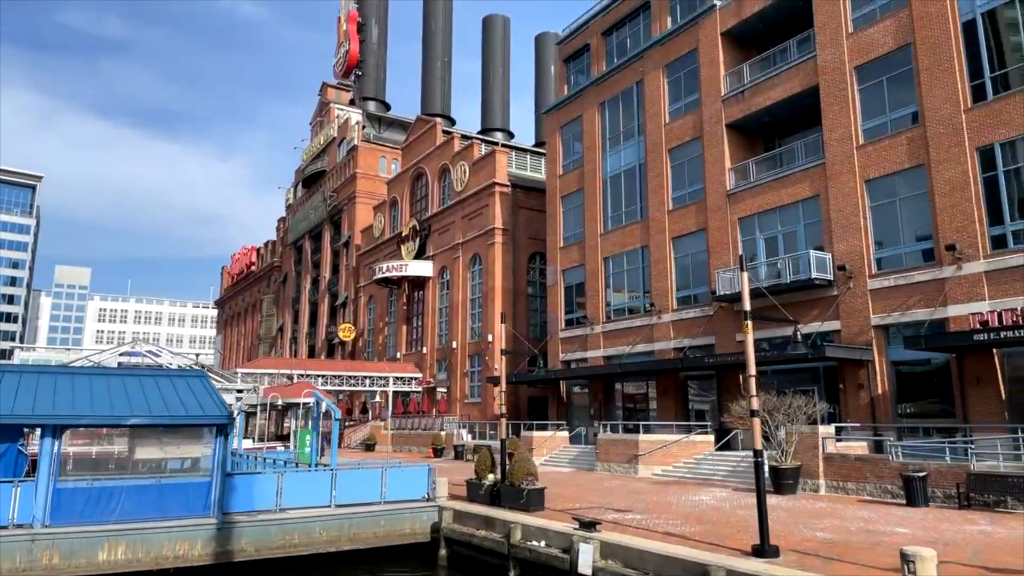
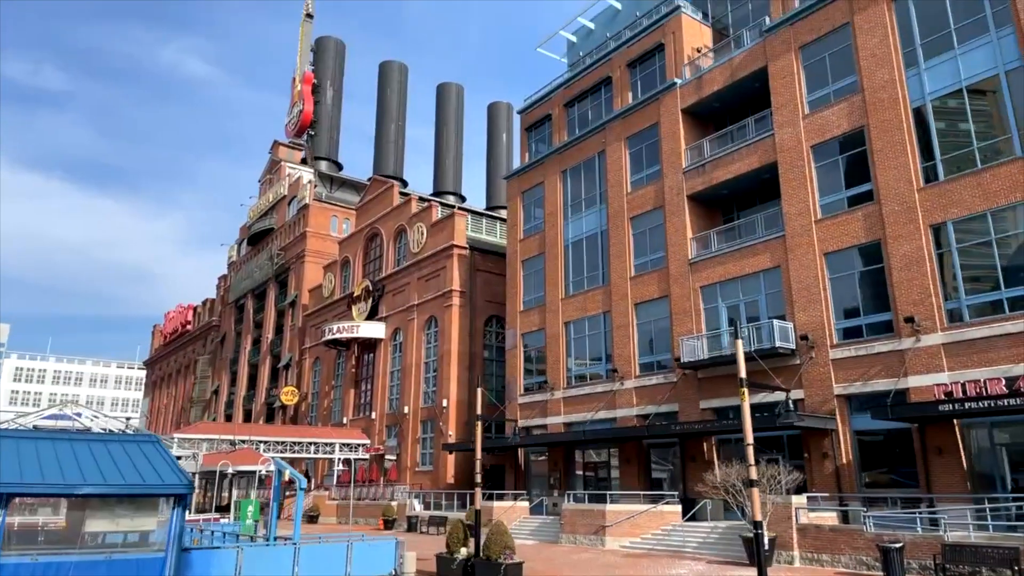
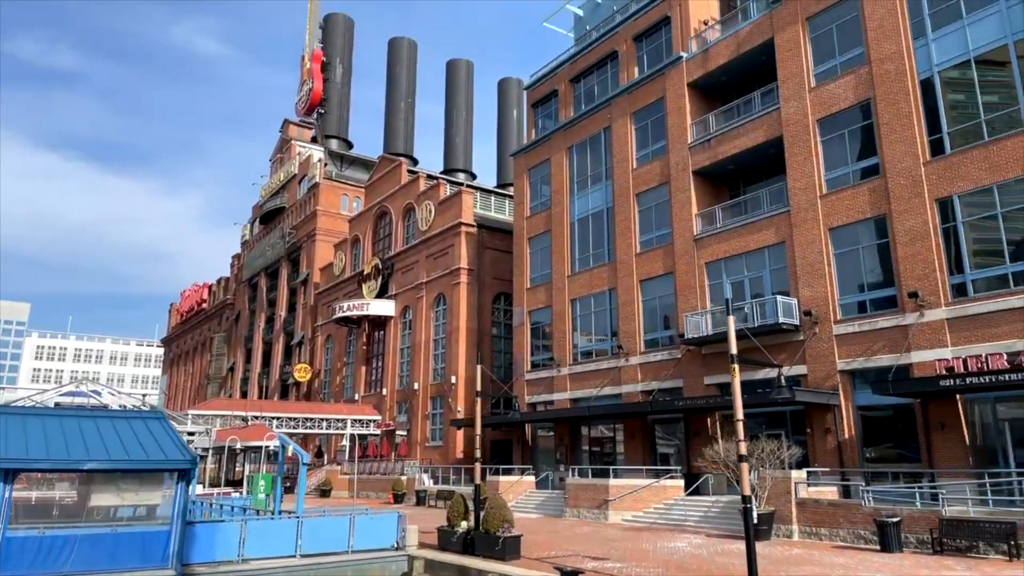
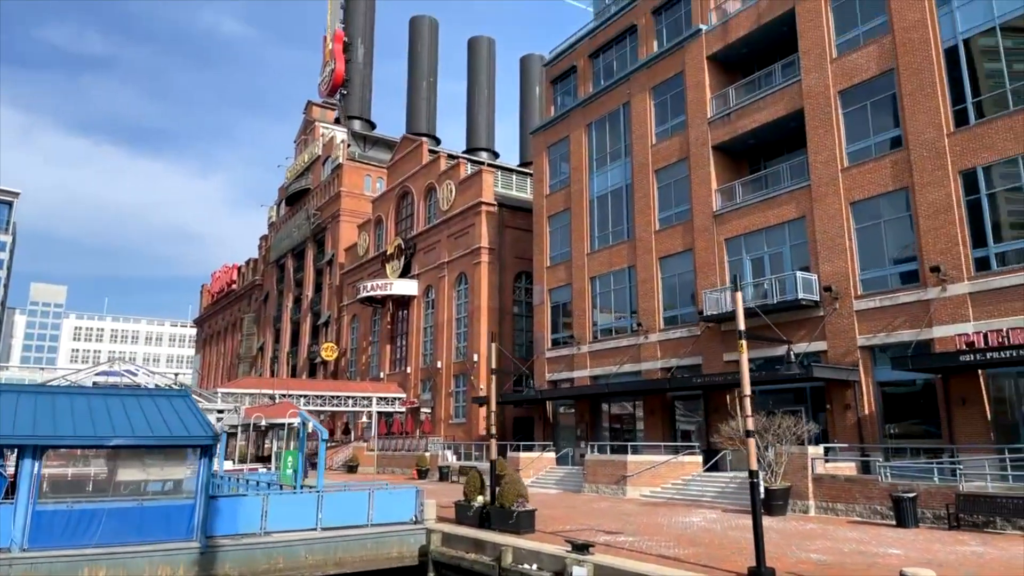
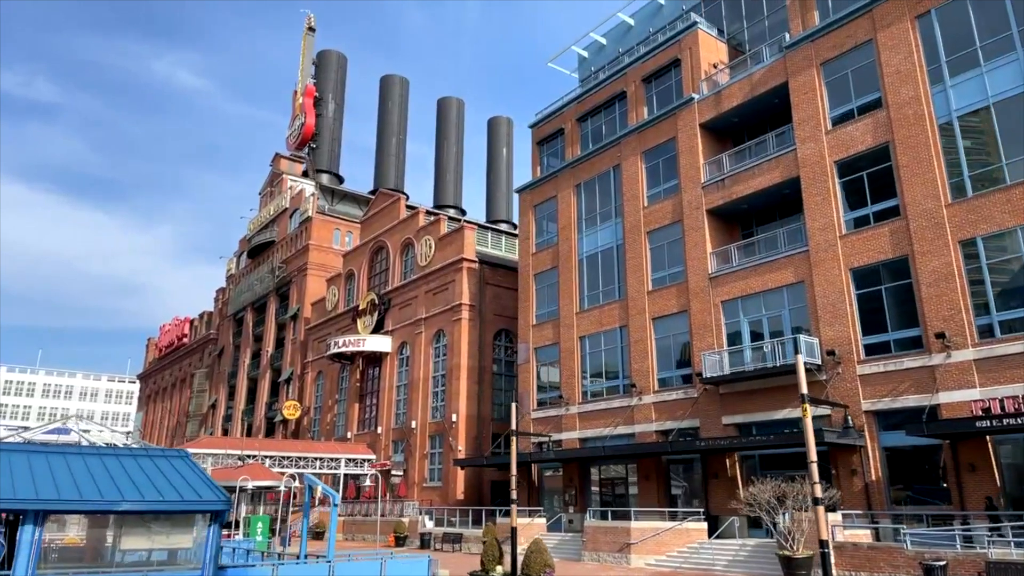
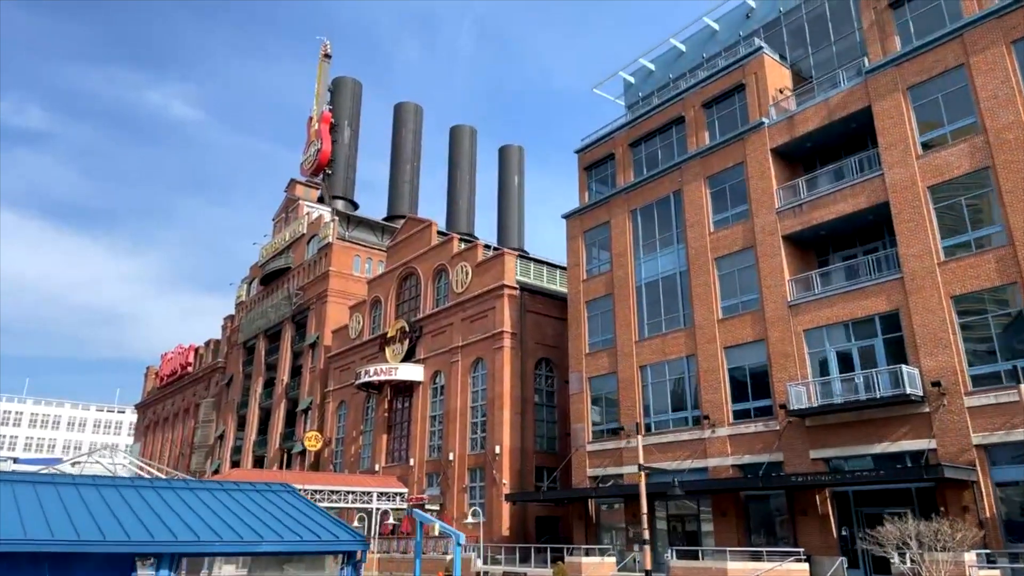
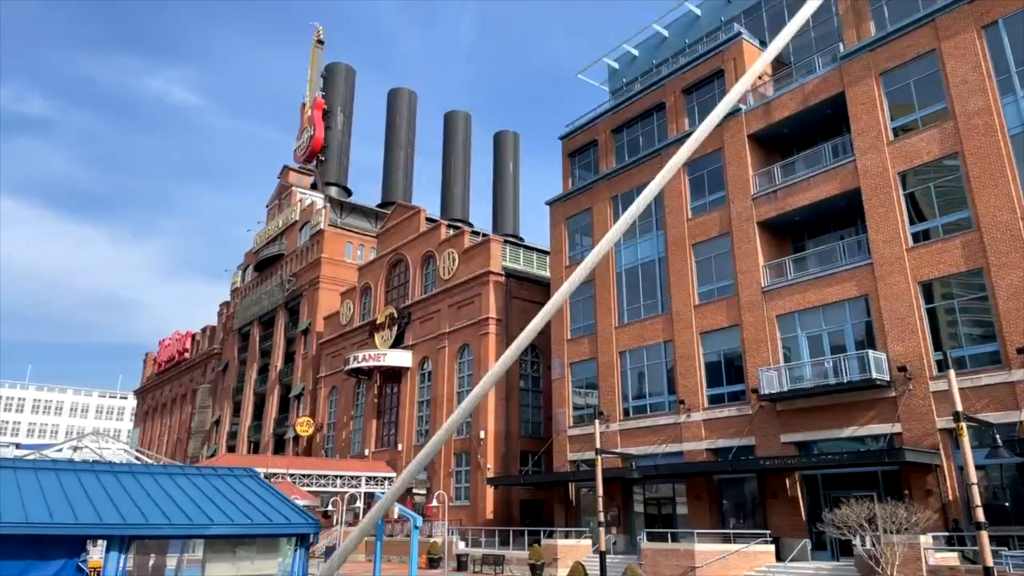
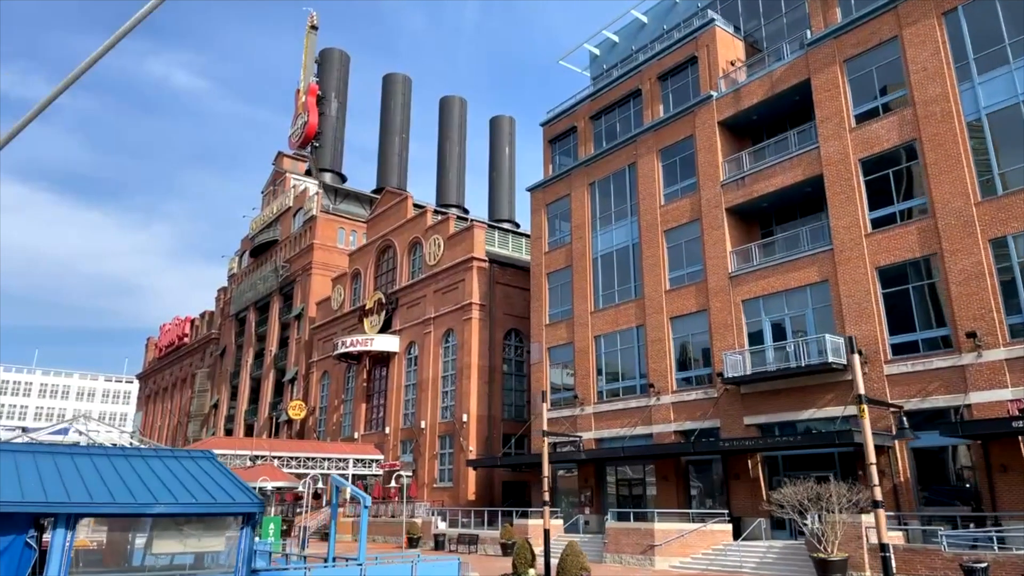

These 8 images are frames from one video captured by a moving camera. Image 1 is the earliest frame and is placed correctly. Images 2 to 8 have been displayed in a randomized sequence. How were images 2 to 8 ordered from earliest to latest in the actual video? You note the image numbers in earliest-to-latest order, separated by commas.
4, 3, 2, 5, 8, 7, 6
